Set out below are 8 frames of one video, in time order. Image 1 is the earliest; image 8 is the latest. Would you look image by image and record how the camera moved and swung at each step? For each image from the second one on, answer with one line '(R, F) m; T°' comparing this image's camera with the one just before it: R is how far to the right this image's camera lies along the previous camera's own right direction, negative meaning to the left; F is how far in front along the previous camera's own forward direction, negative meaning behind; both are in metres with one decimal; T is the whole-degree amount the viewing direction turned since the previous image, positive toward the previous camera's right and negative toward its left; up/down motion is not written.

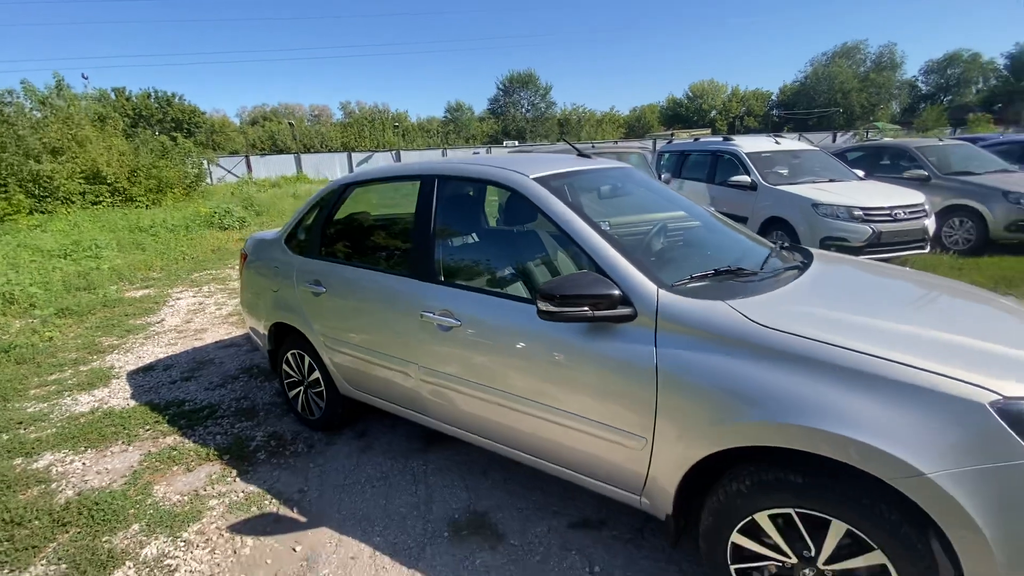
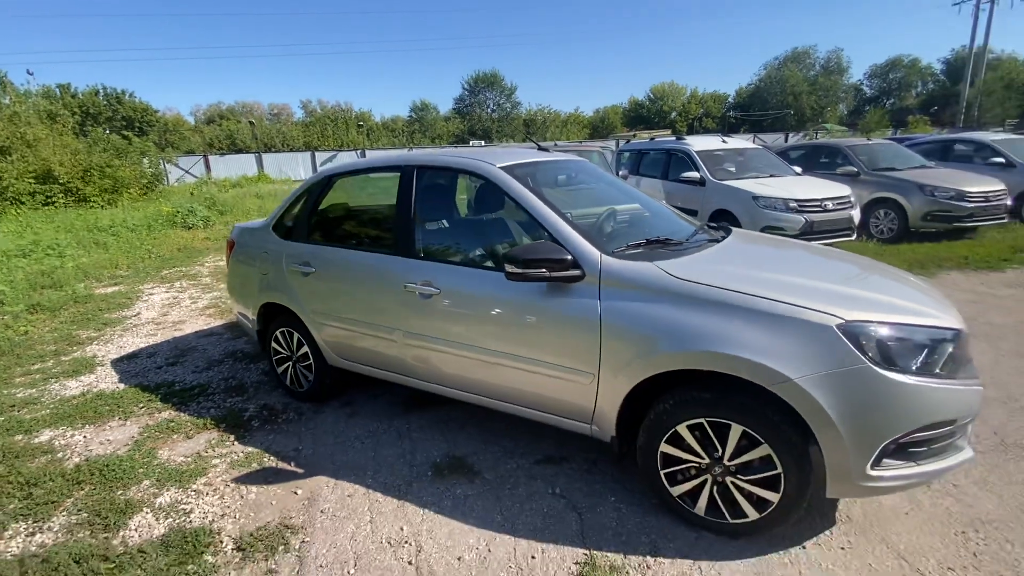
(0.0, -0.4) m; +4°
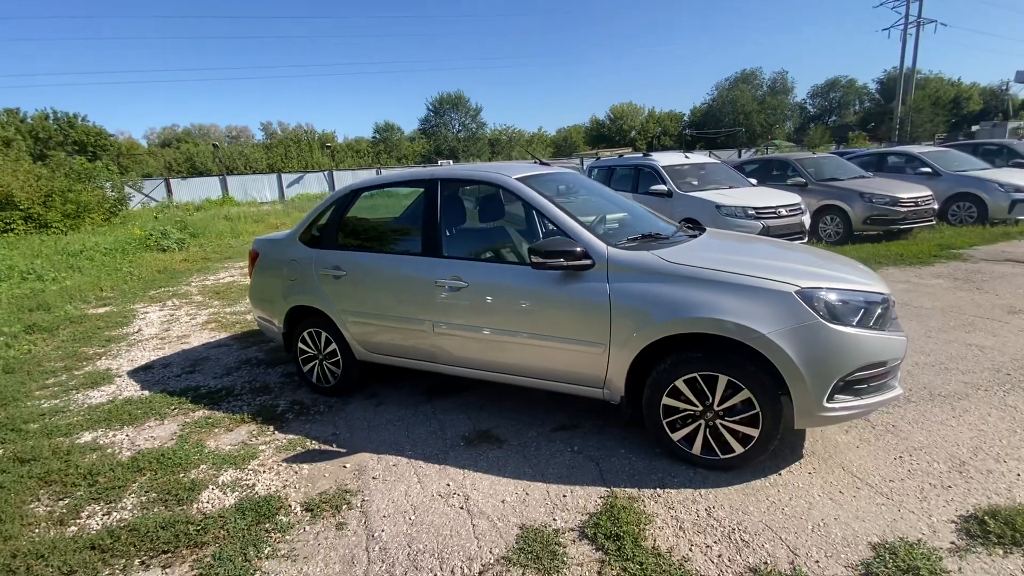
(-0.3, -0.5) m; +4°
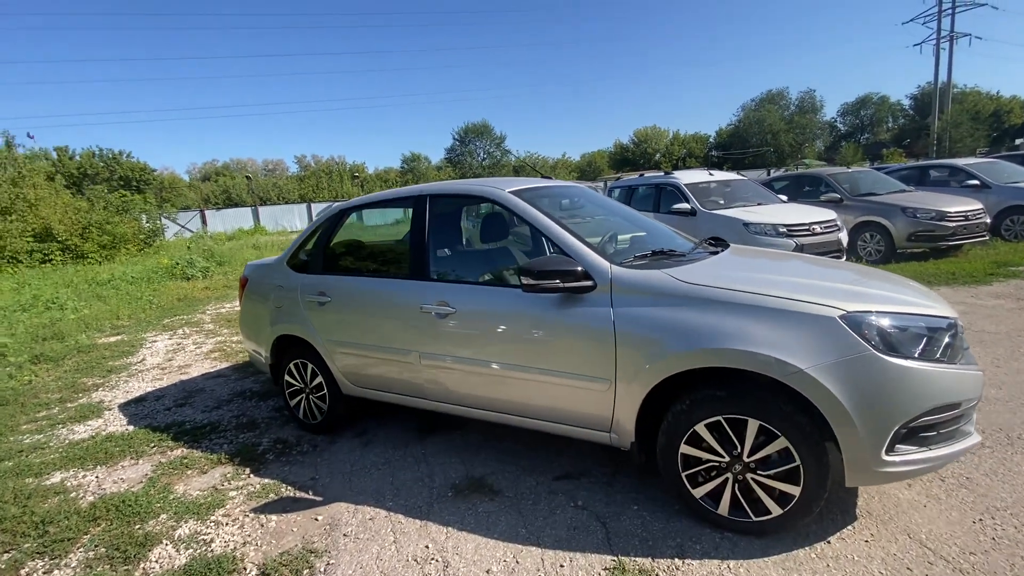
(+0.2, +0.4) m; -3°
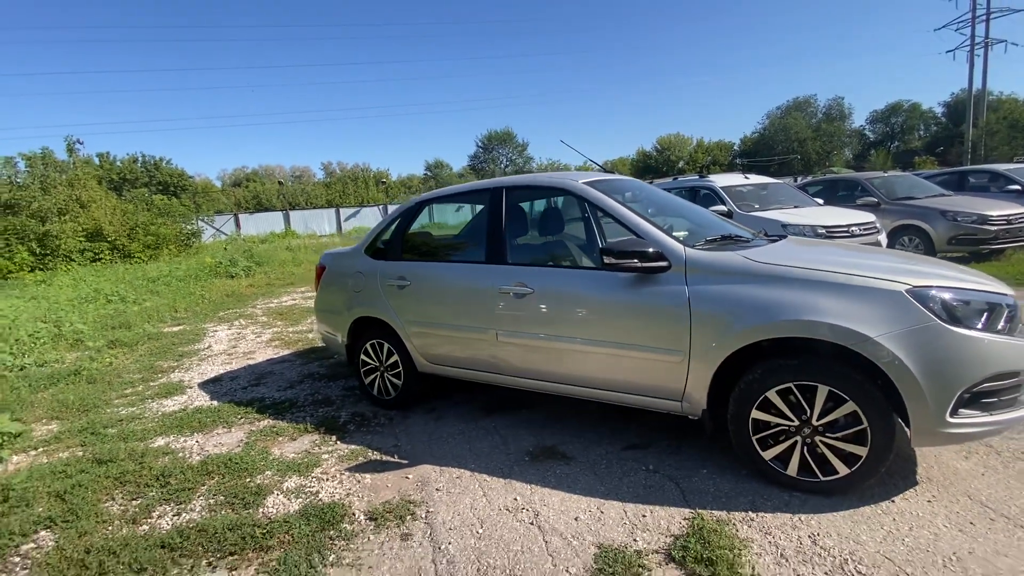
(-0.4, -0.3) m; -2°
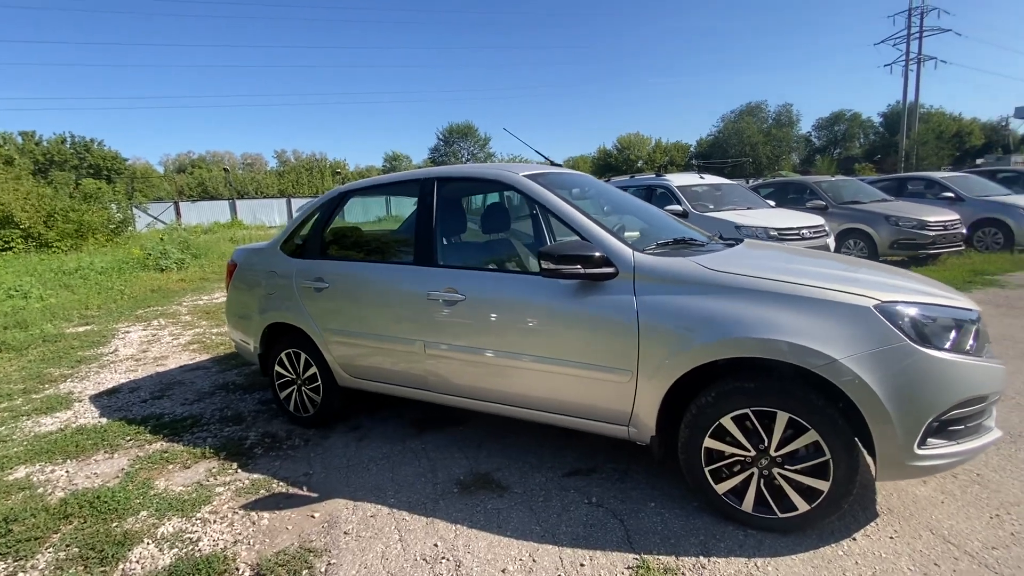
(+0.2, +0.4) m; +5°
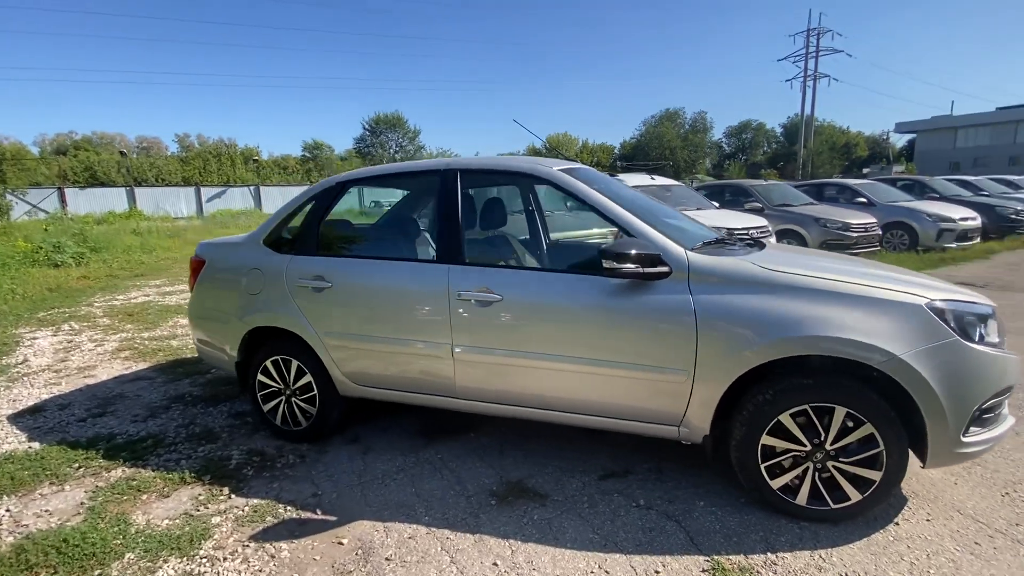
(-0.6, +0.2) m; +9°
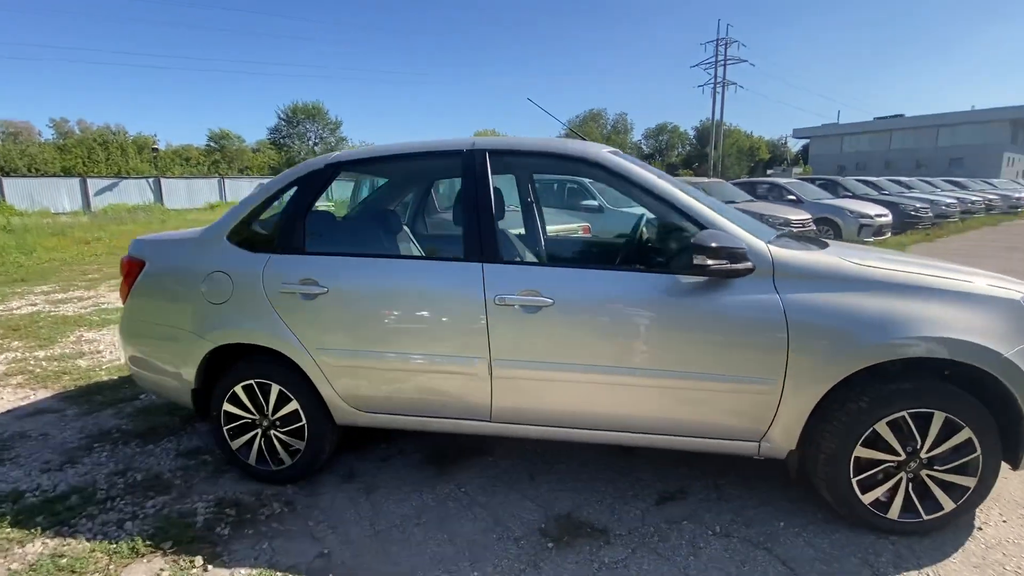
(-0.6, +0.5) m; +9°
